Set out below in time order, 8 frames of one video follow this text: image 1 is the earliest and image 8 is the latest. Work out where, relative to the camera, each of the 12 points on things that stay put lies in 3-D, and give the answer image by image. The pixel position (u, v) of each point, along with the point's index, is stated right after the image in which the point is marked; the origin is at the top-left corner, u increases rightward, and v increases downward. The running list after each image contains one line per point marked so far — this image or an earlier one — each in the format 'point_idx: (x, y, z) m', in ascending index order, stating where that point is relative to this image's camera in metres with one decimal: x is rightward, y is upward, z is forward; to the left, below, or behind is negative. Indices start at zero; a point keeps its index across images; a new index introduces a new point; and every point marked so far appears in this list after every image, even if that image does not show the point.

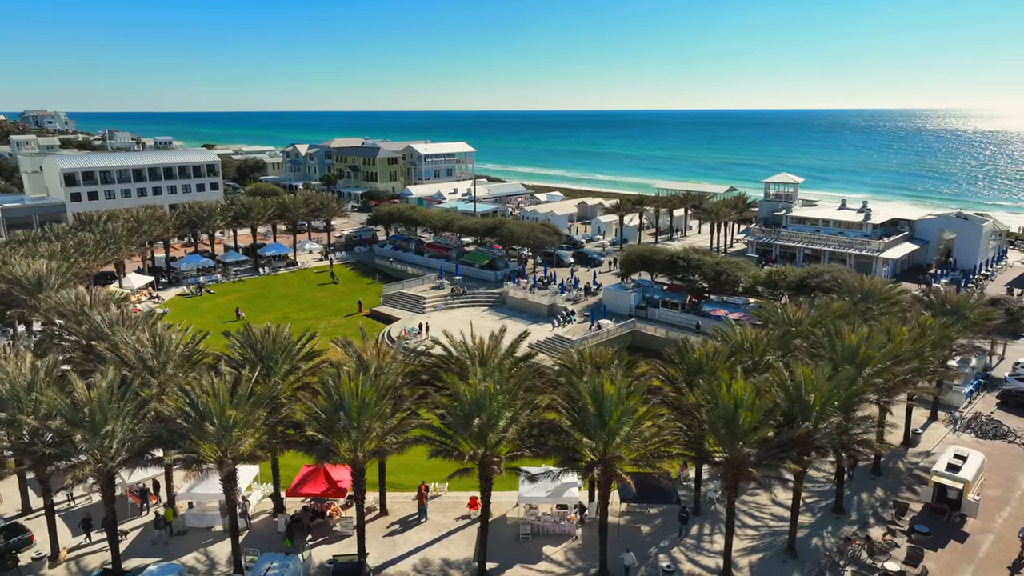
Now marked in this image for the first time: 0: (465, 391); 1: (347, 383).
0: (-1.3, -3.0, +19.1) m
1: (-4.8, -2.8, +19.2) m
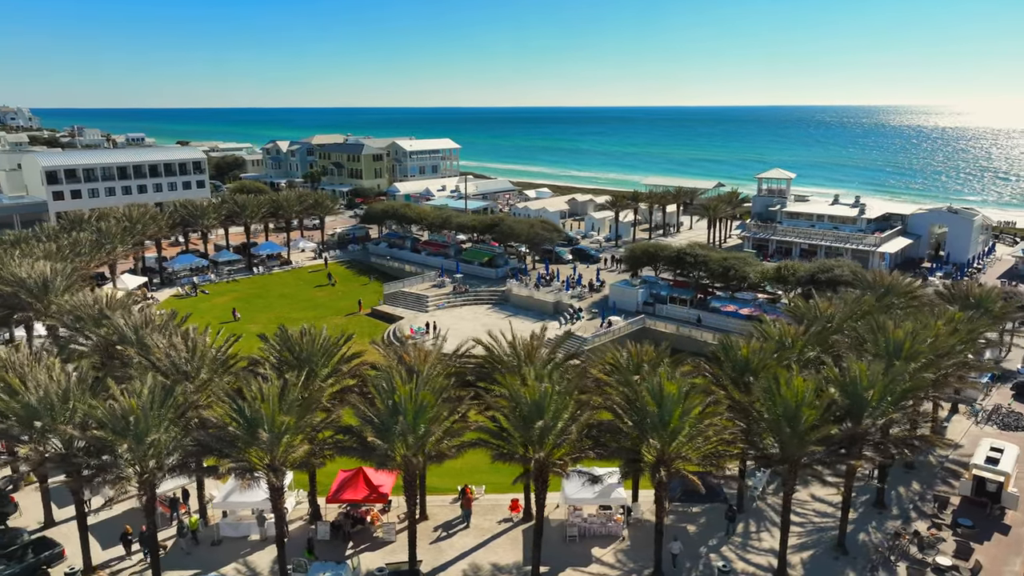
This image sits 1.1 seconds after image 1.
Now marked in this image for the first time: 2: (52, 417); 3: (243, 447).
0: (+0.4, -2.9, +18.7) m
1: (-3.1, -2.8, +18.6) m
2: (-13.4, -3.8, +19.2) m
3: (-7.5, -4.4, +18.3) m
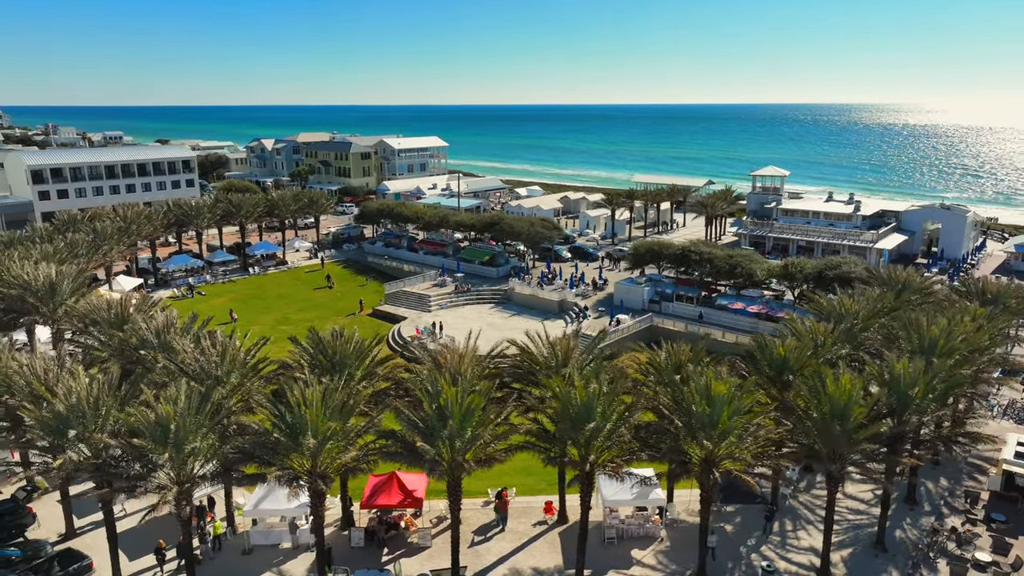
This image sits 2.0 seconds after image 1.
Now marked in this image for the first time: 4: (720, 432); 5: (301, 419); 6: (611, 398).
0: (+1.8, -2.9, +18.4) m
1: (-1.8, -2.8, +18.2) m
2: (-12.1, -3.9, +18.6) m
3: (-6.1, -4.5, +17.8) m
4: (+5.8, -4.0, +18.2) m
5: (-5.7, -3.5, +17.7) m
6: (+2.8, -3.1, +18.5) m
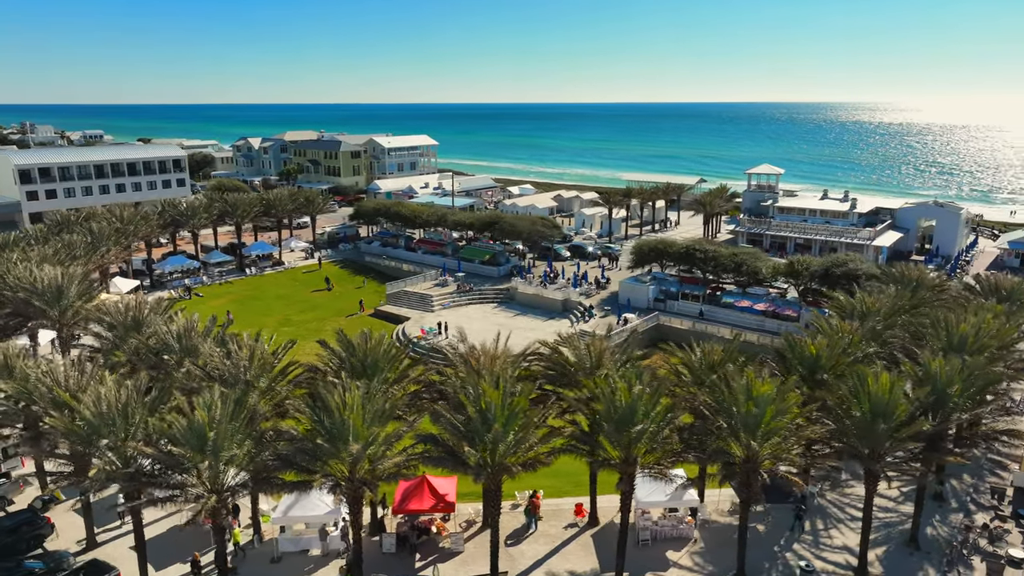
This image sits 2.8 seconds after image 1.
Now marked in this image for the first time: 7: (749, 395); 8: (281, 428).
0: (+3.0, -3.0, +18.2) m
1: (-0.6, -2.8, +17.9) m
2: (-10.9, -4.0, +18.0) m
3: (-4.9, -4.6, +17.3) m
4: (+7.0, -4.0, +18.1) m
5: (-4.5, -3.6, +17.3) m
6: (+4.0, -3.1, +18.3) m
7: (+6.7, -3.0, +18.4) m
8: (-6.6, -4.0, +18.7) m
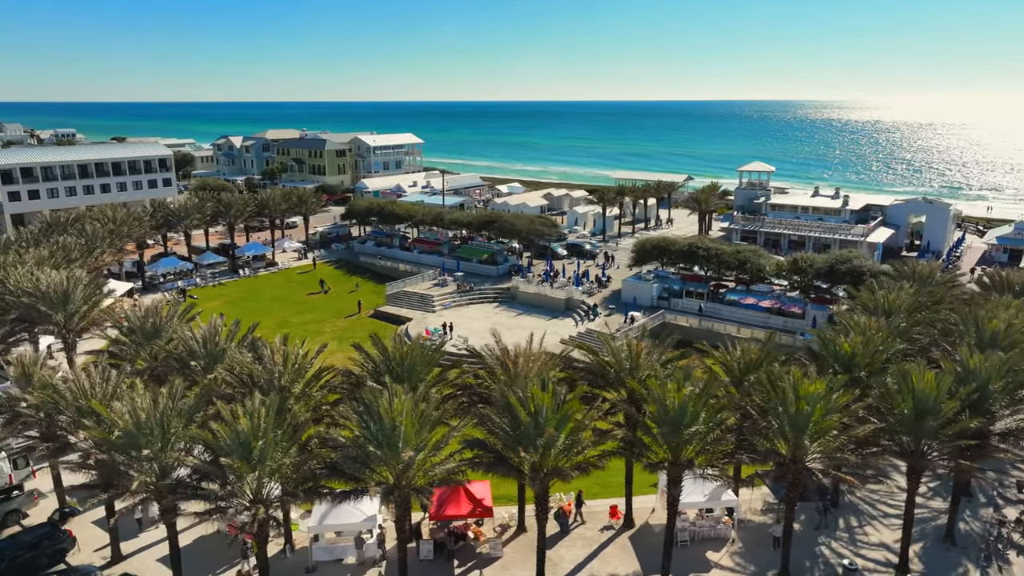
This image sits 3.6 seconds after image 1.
0: (+4.3, -3.0, +18.0) m
1: (+0.8, -2.9, +17.6) m
2: (-9.5, -4.1, +17.4) m
3: (-3.5, -4.6, +16.9) m
4: (+8.3, -4.0, +18.0) m
5: (-3.1, -3.7, +16.8) m
6: (+5.3, -3.1, +18.1) m
7: (+8.0, -3.0, +18.3) m
8: (-5.2, -4.1, +18.2) m
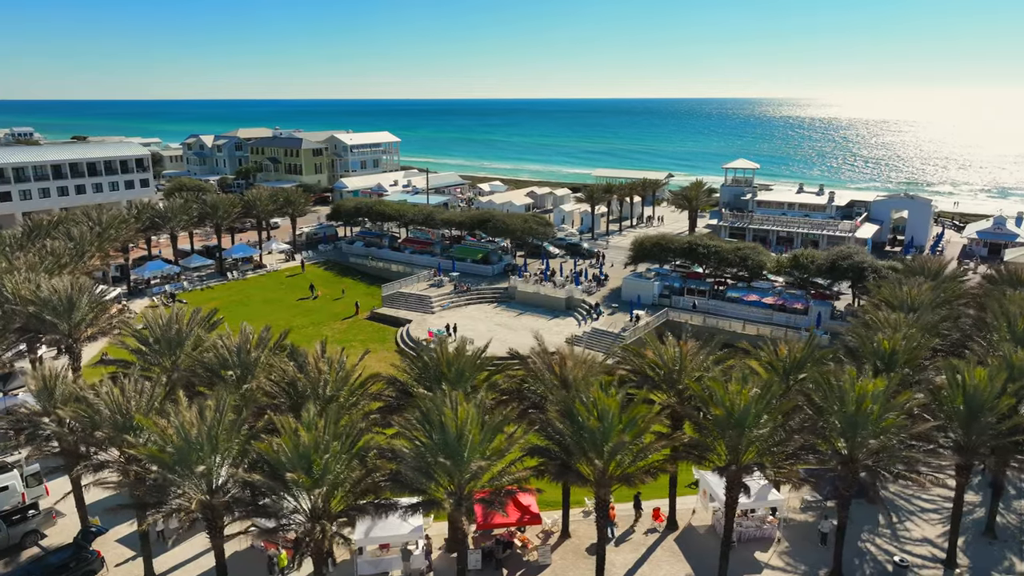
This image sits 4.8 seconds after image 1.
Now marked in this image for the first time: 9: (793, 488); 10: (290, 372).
0: (+6.0, -3.0, +17.8) m
1: (+2.5, -2.9, +17.2) m
2: (-7.8, -4.3, +16.6) m
3: (-1.8, -4.8, +16.4) m
4: (+10.0, -4.0, +18.0) m
5: (-1.3, -3.8, +16.3) m
6: (+7.0, -3.1, +18.0) m
7: (+9.7, -3.0, +18.3) m
8: (-3.6, -4.3, +17.6) m
9: (+8.0, -5.7, +18.5) m
10: (-6.6, -2.5, +19.4) m
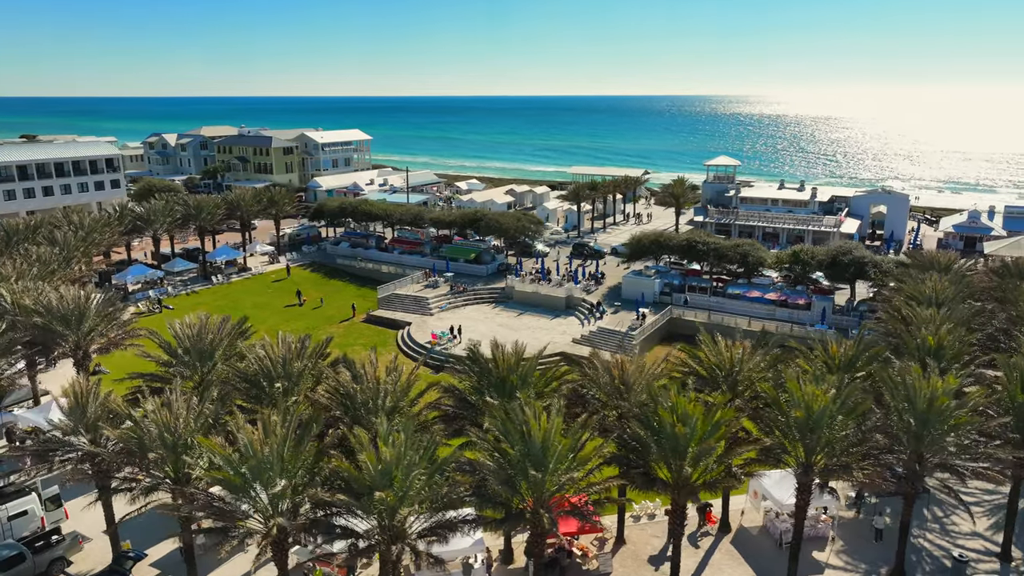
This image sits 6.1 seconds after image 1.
0: (+8.0, -3.0, +17.6) m
1: (+4.5, -3.0, +16.8) m
2: (-5.7, -4.6, +15.6) m
3: (+0.4, -4.9, +15.8) m
4: (+12.0, -3.9, +18.0) m
5: (+0.8, -3.9, +15.7) m
6: (+9.0, -3.1, +17.8) m
7: (+11.7, -2.9, +18.3) m
8: (-1.5, -4.4, +16.9) m
9: (+10.0, -5.7, +18.4) m
10: (-4.7, -2.7, +18.5) m
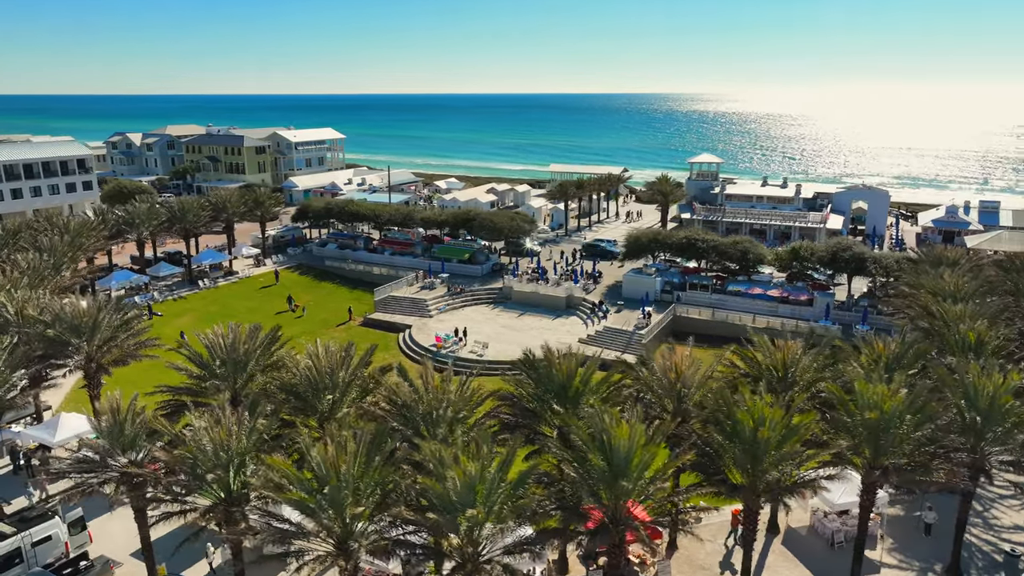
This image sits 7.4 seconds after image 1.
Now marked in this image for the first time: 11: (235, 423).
0: (+9.9, -3.0, +17.5) m
1: (+6.4, -3.1, +16.6) m
2: (-3.7, -4.8, +14.8) m
3: (+2.4, -5.0, +15.3) m
4: (+13.9, -3.8, +18.1) m
5: (+2.7, -4.0, +15.3) m
6: (+10.8, -3.1, +17.8) m
7: (+13.5, -2.8, +18.4) m
8: (+0.4, -4.6, +16.3) m
9: (+11.8, -5.6, +18.4) m
10: (-2.9, -2.9, +17.8) m
11: (-7.4, -3.6, +17.5) m
